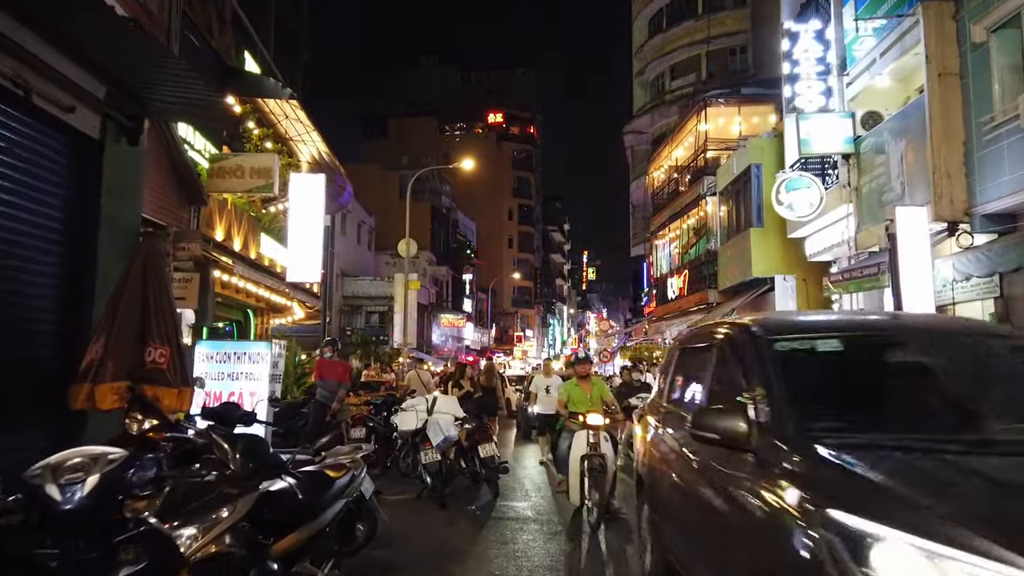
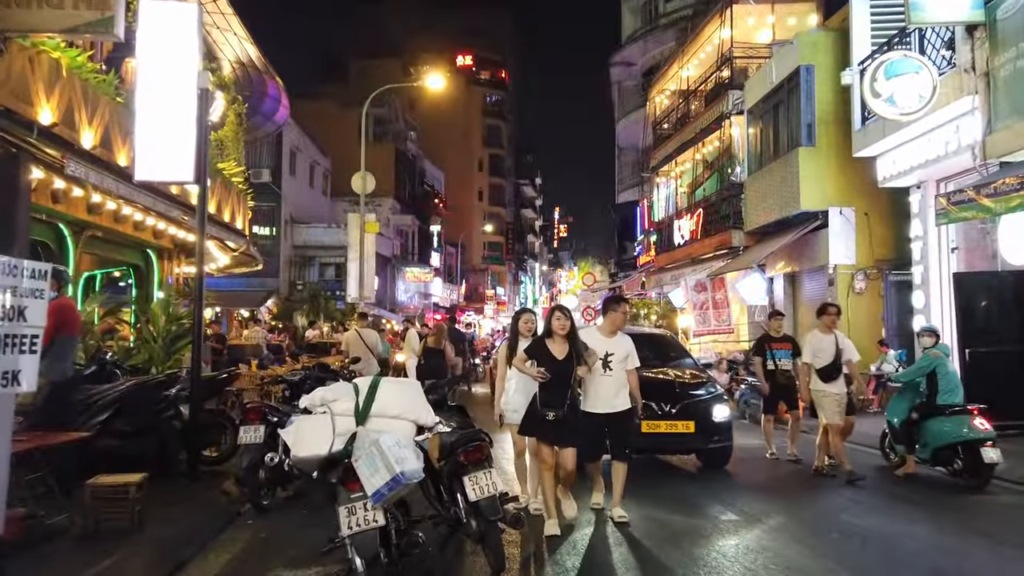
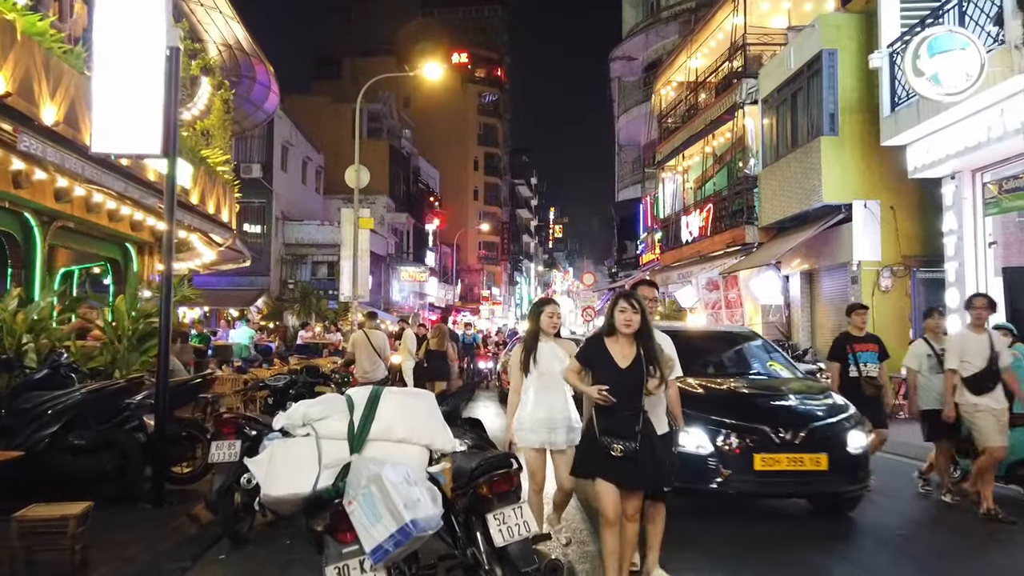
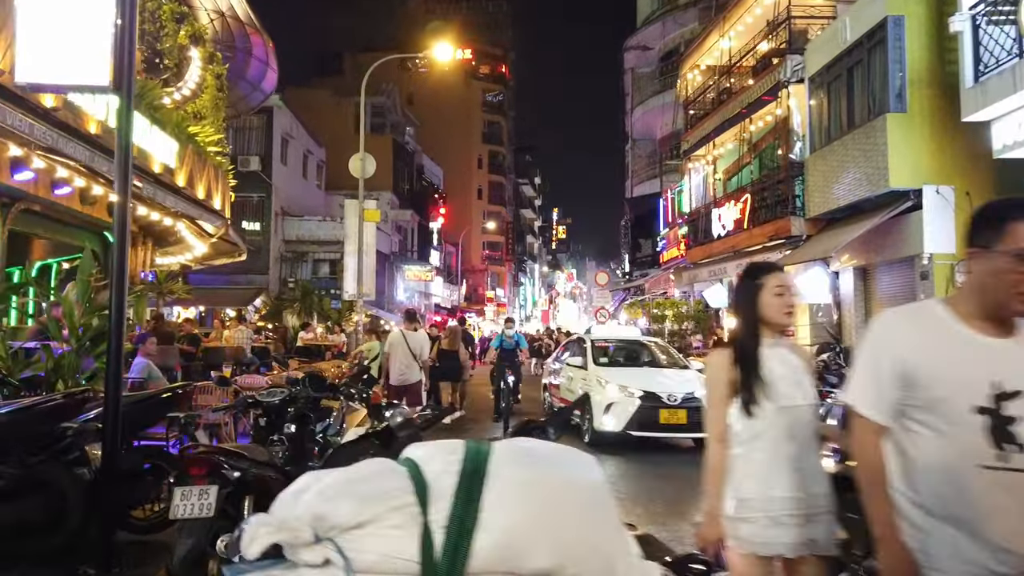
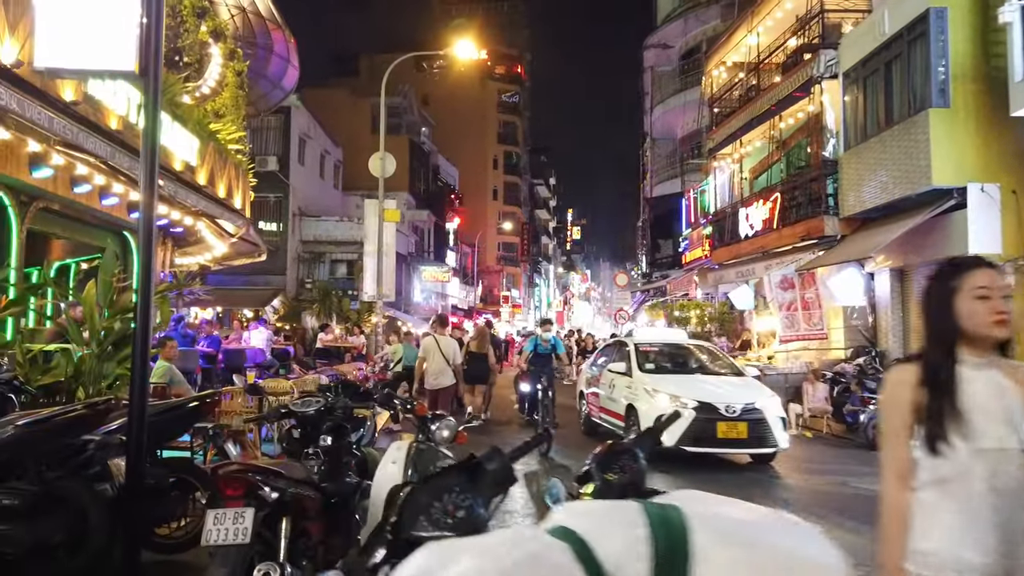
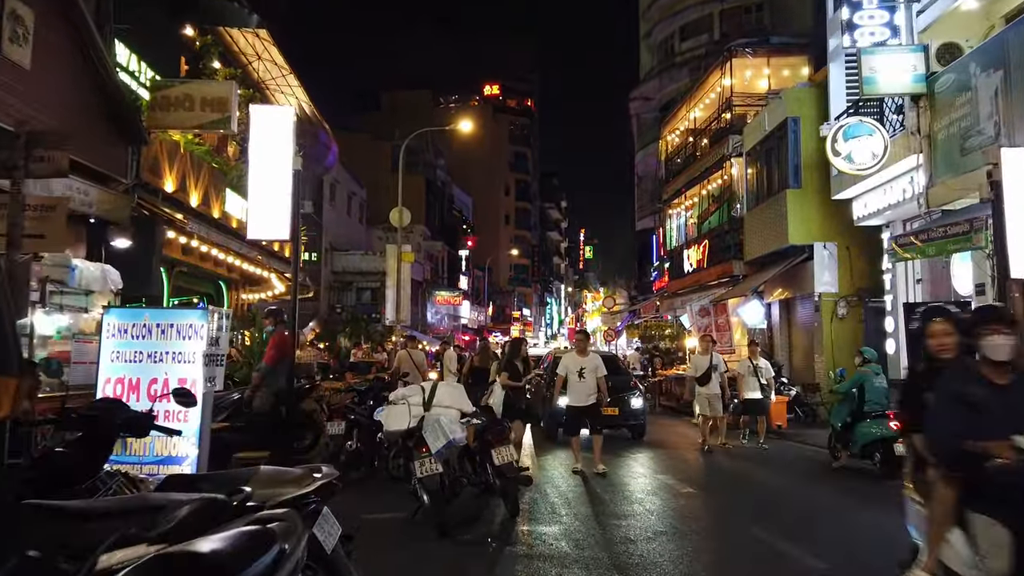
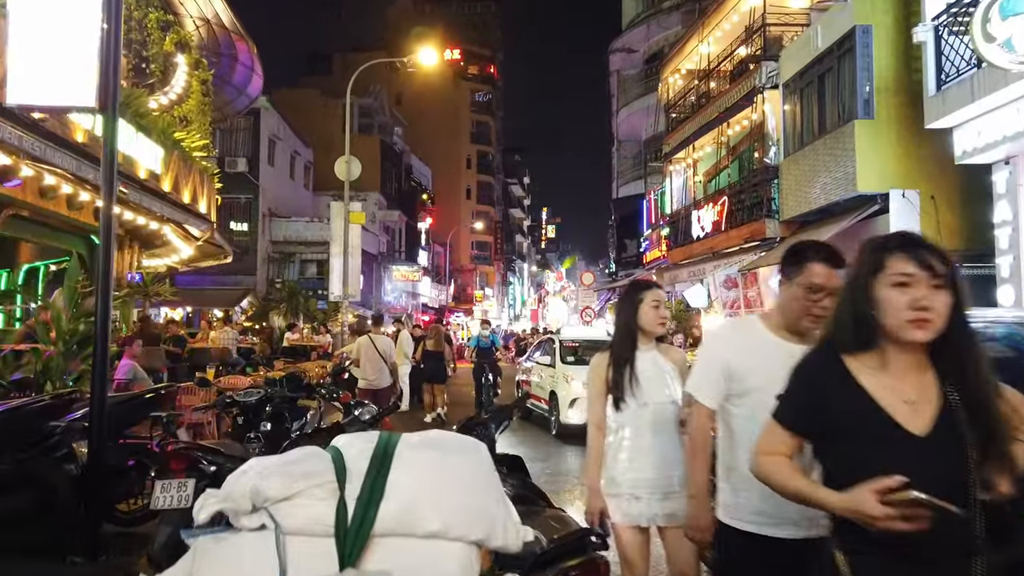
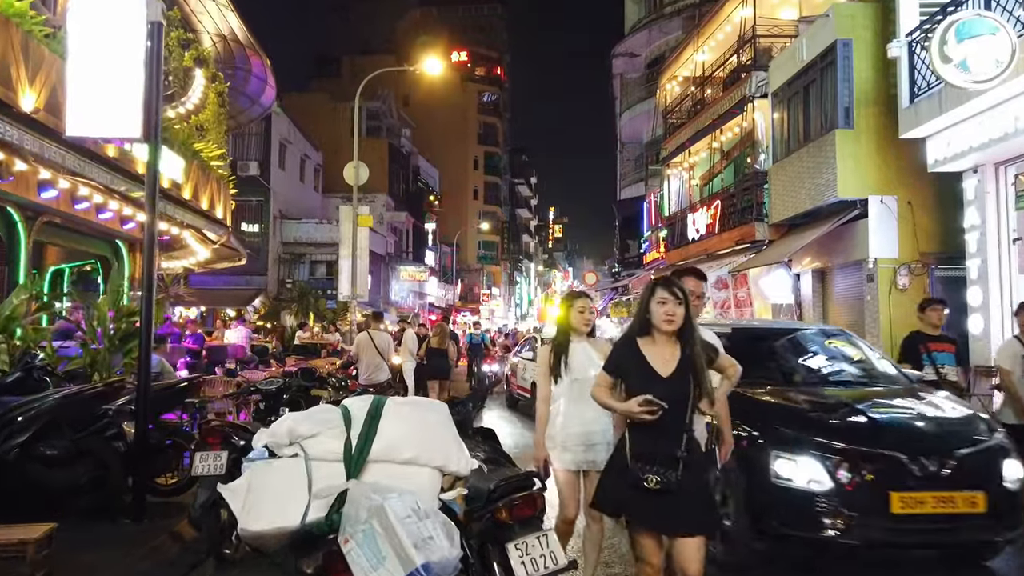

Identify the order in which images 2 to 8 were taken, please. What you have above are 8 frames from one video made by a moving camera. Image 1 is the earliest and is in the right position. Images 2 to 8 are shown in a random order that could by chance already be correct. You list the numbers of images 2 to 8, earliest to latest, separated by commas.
6, 2, 3, 8, 7, 4, 5
